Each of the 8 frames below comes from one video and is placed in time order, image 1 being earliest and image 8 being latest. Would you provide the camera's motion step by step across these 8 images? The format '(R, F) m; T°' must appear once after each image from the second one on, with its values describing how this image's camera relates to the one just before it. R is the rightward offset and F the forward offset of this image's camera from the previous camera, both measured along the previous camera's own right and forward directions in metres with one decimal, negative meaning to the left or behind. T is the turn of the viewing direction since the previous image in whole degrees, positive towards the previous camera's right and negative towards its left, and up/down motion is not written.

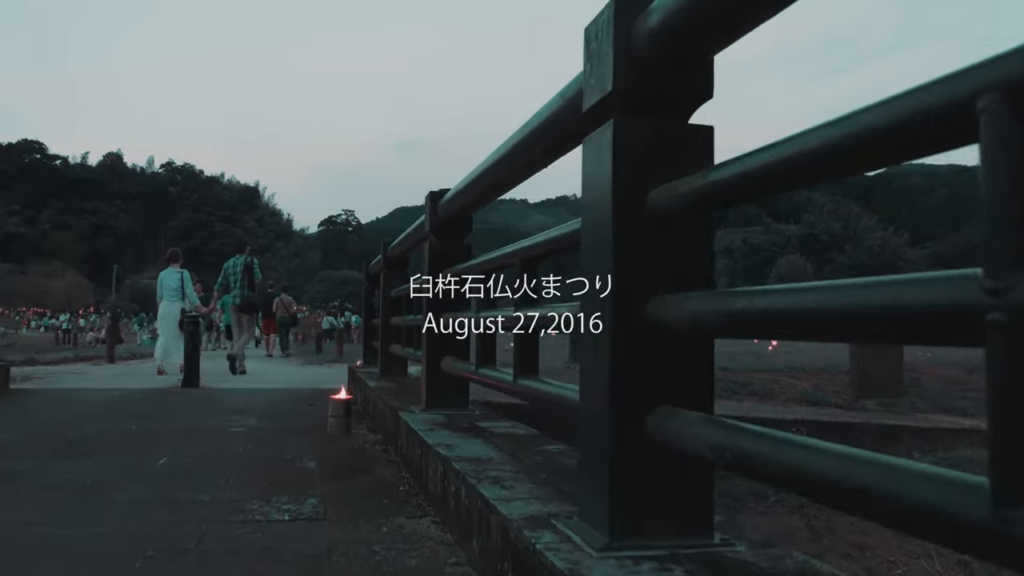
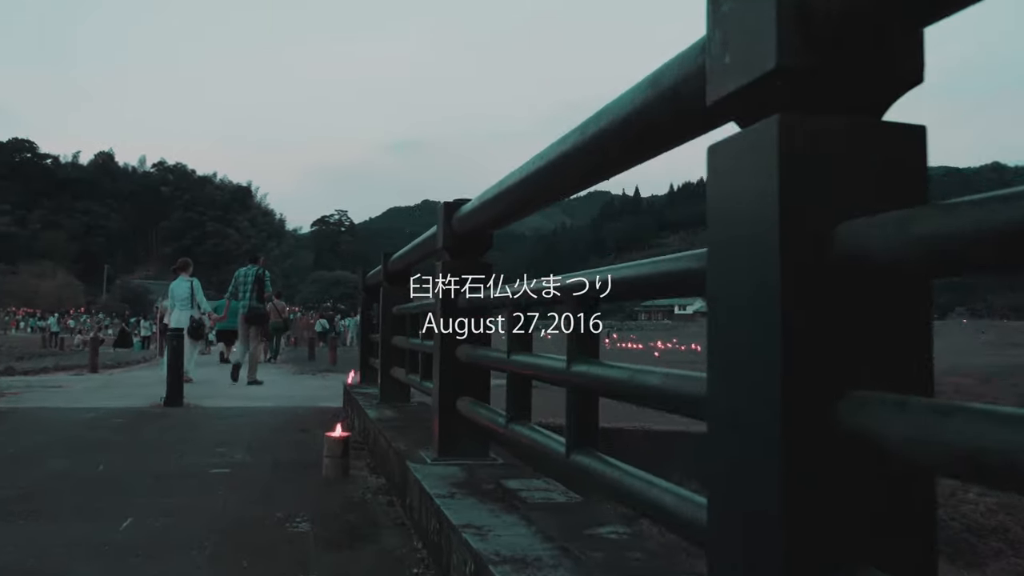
(-0.2, +0.6) m; 0°
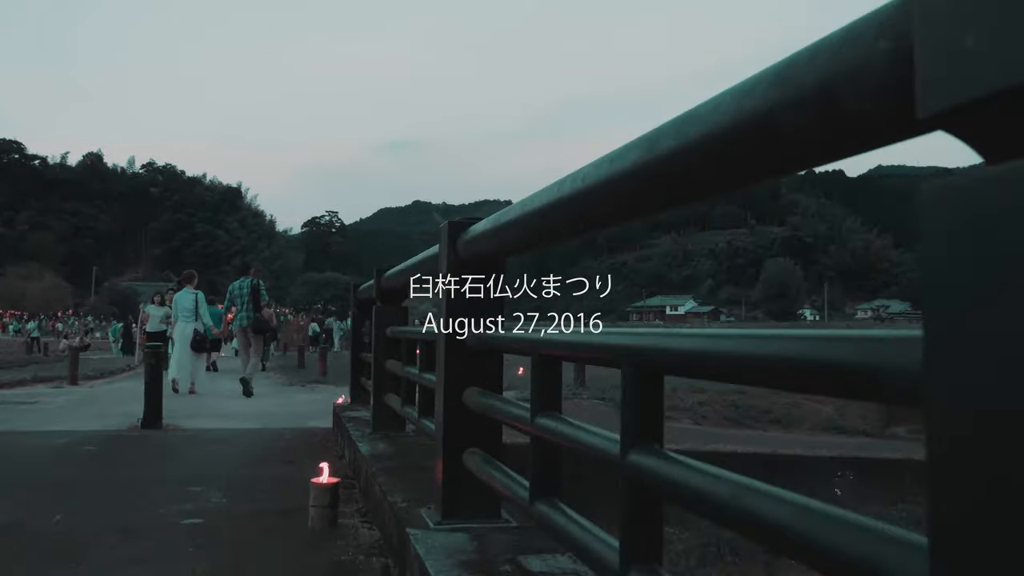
(-0.1, +0.5) m; +1°
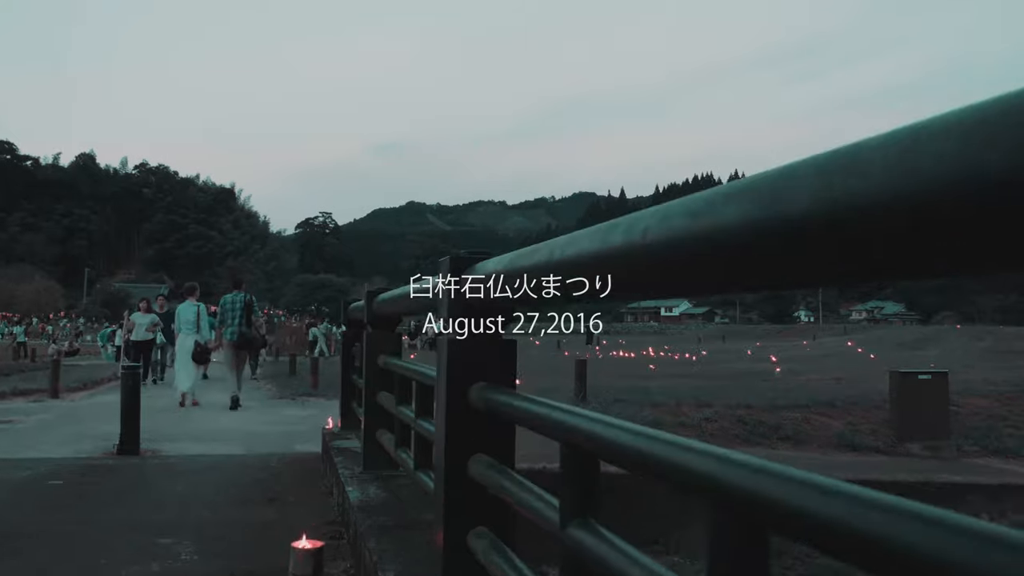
(-0.1, +0.5) m; 0°
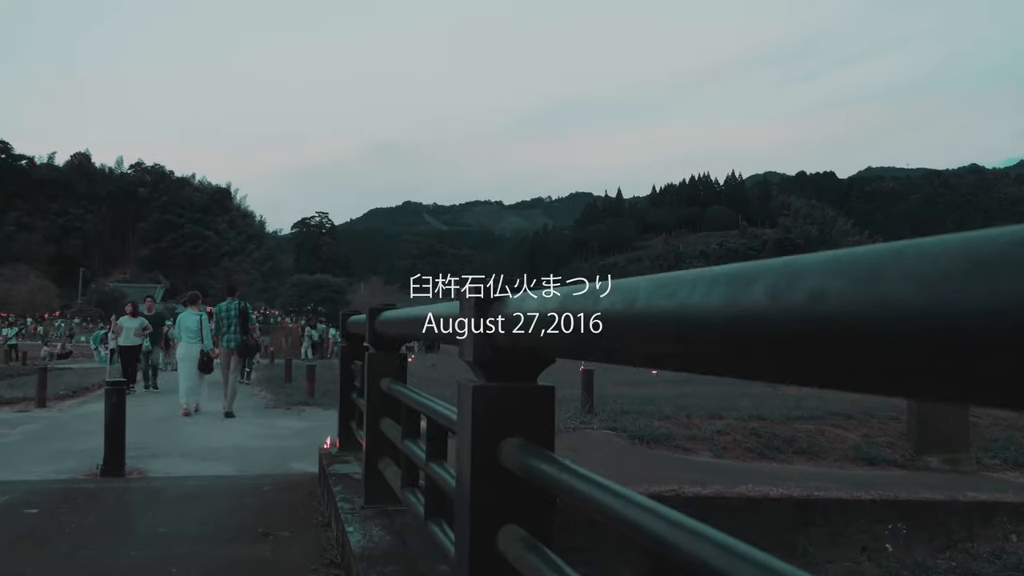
(-0.1, +0.5) m; 0°
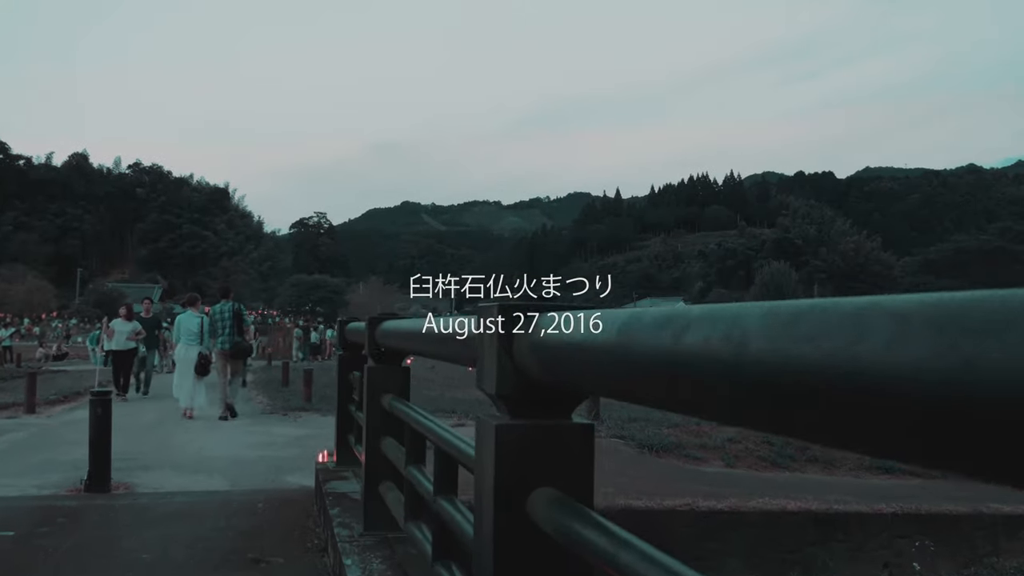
(-0.1, +0.4) m; 0°
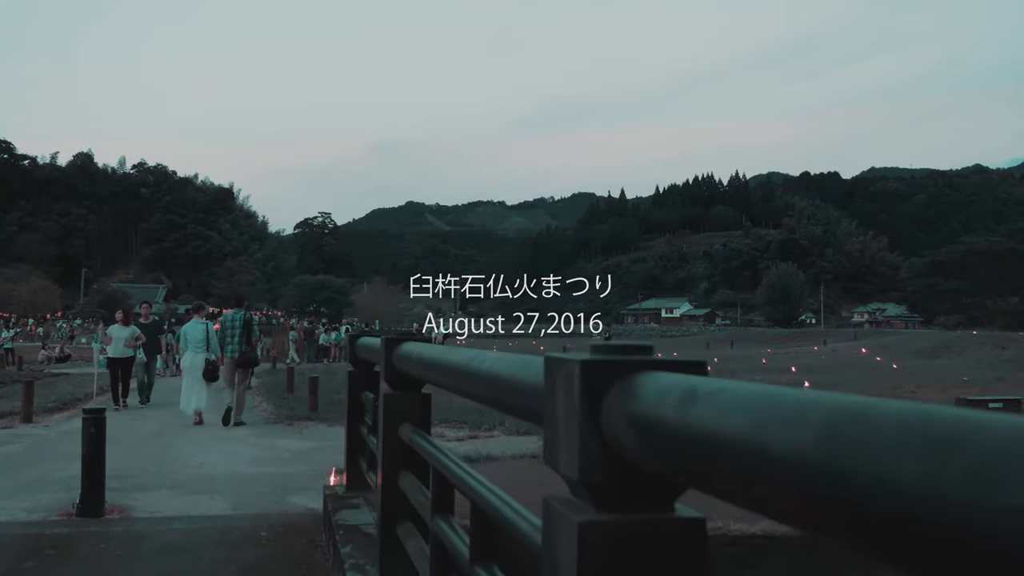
(-0.1, +0.5) m; 0°
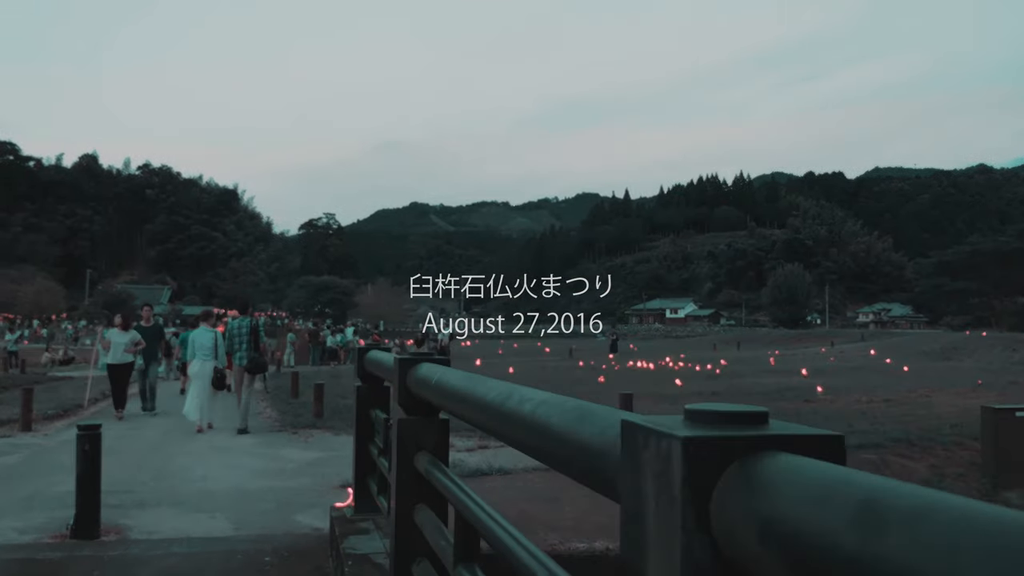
(-0.1, +0.3) m; 0°
